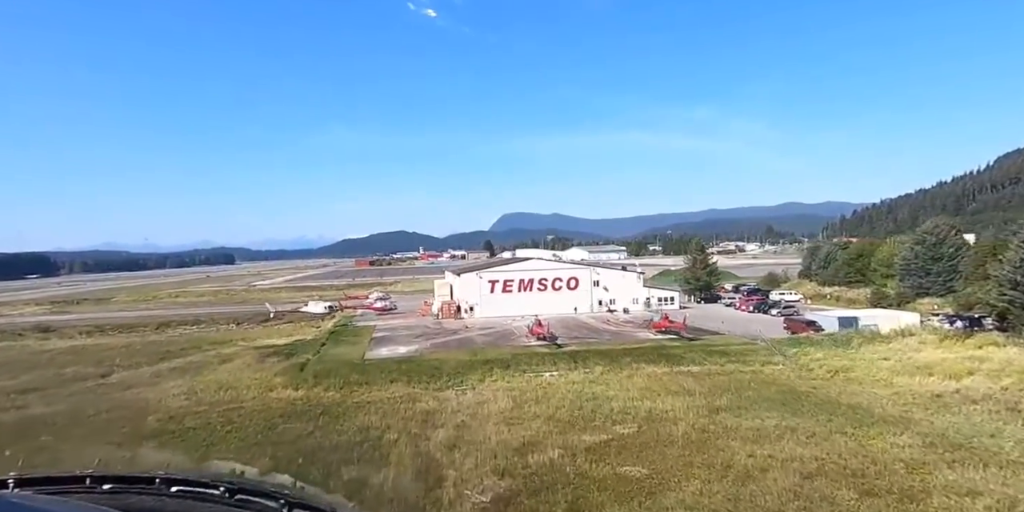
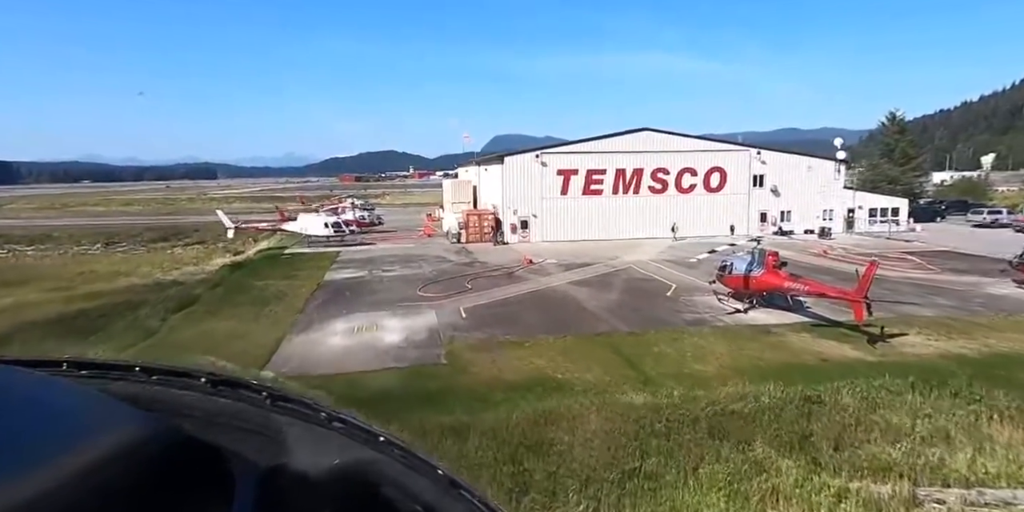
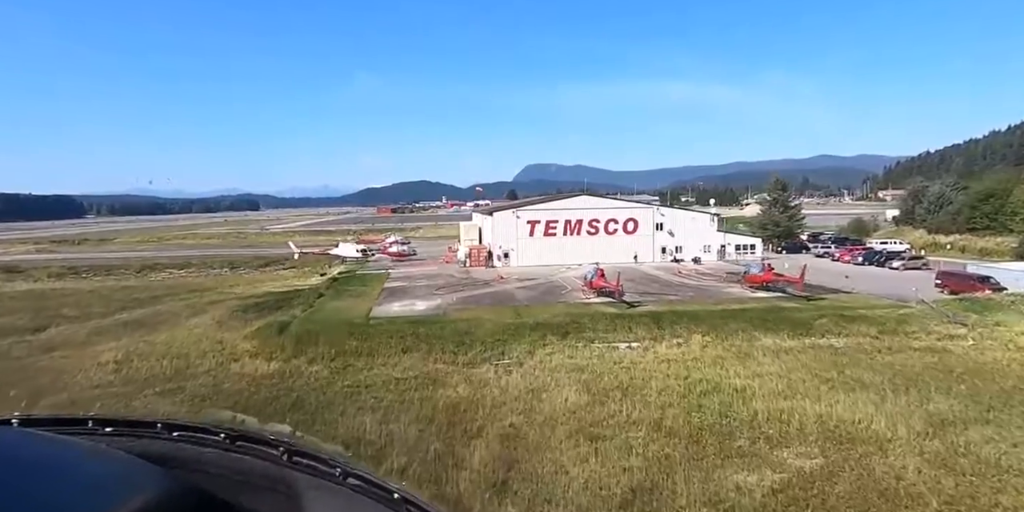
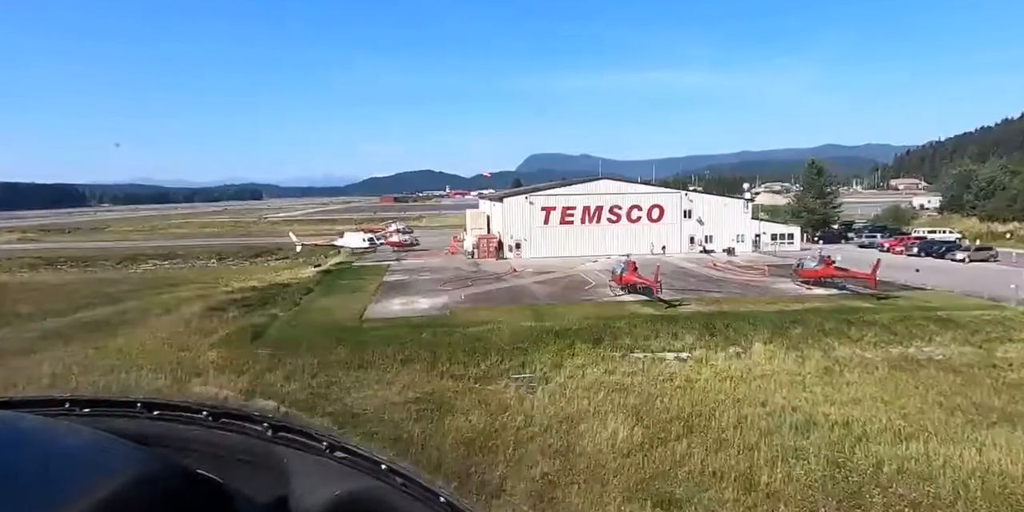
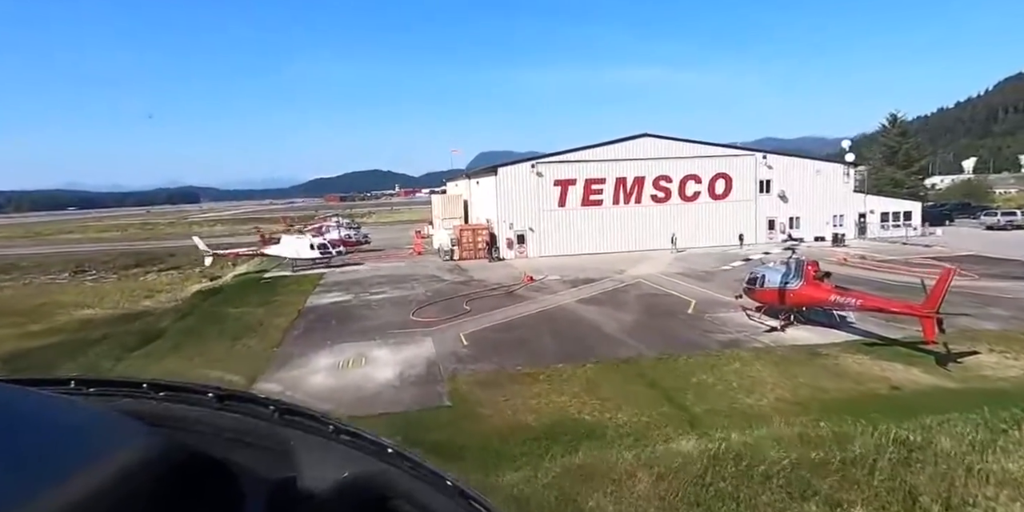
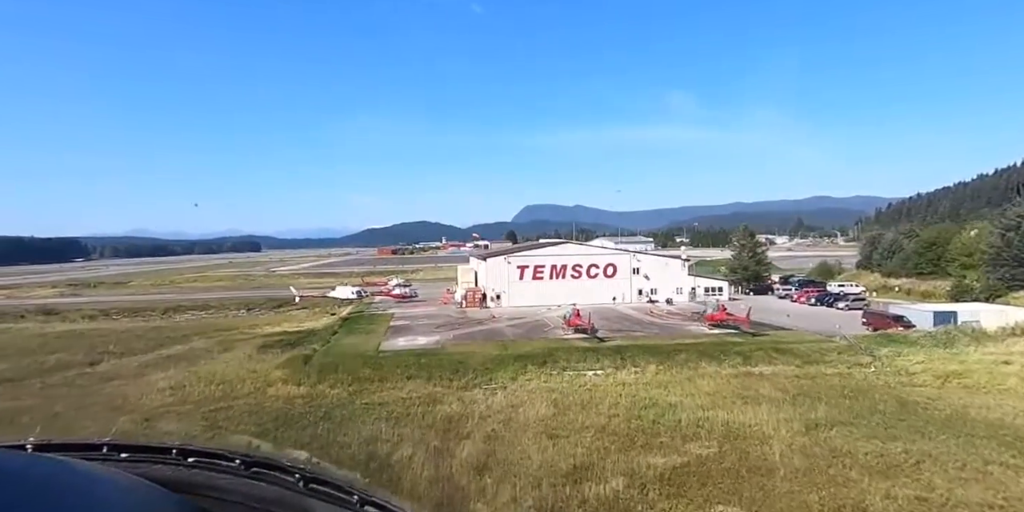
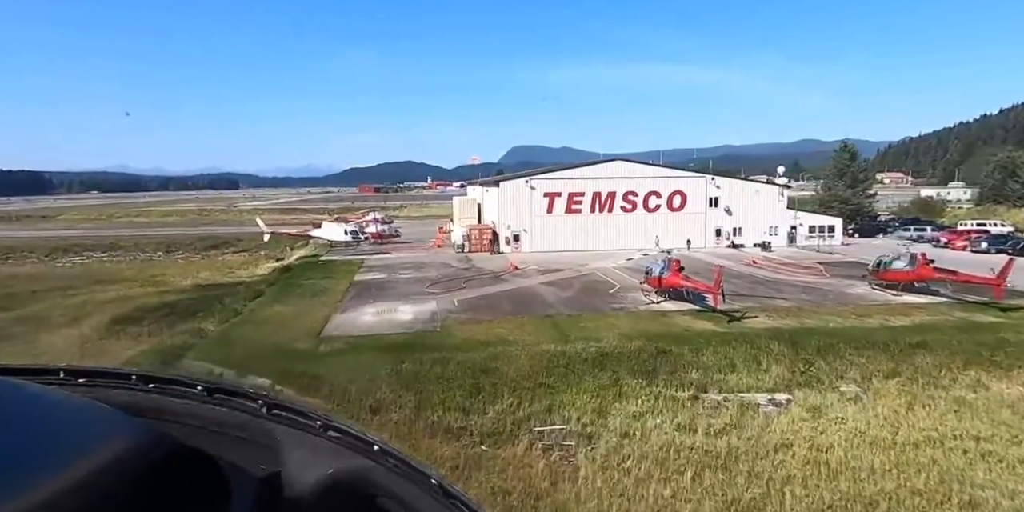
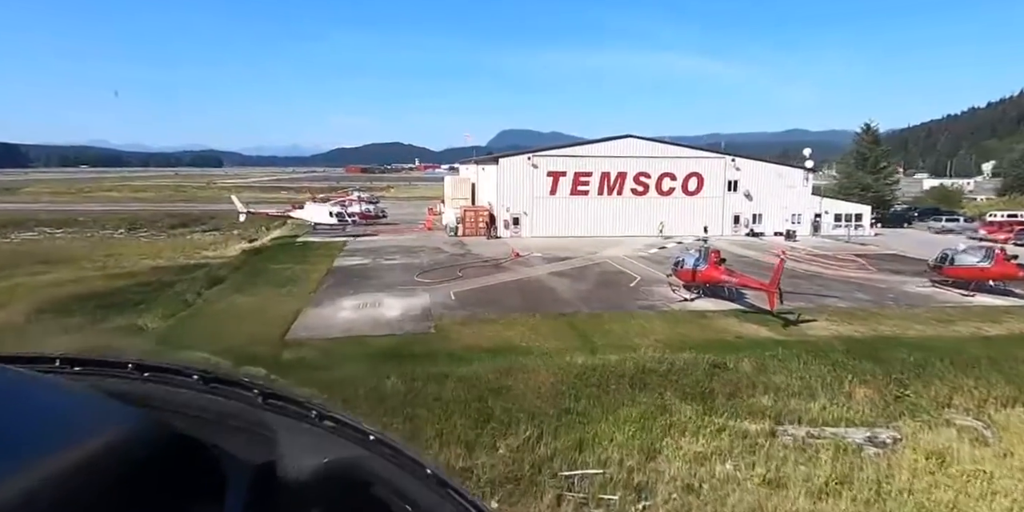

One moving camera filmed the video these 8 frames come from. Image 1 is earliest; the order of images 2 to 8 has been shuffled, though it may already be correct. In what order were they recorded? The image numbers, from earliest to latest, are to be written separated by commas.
6, 3, 4, 7, 8, 2, 5
